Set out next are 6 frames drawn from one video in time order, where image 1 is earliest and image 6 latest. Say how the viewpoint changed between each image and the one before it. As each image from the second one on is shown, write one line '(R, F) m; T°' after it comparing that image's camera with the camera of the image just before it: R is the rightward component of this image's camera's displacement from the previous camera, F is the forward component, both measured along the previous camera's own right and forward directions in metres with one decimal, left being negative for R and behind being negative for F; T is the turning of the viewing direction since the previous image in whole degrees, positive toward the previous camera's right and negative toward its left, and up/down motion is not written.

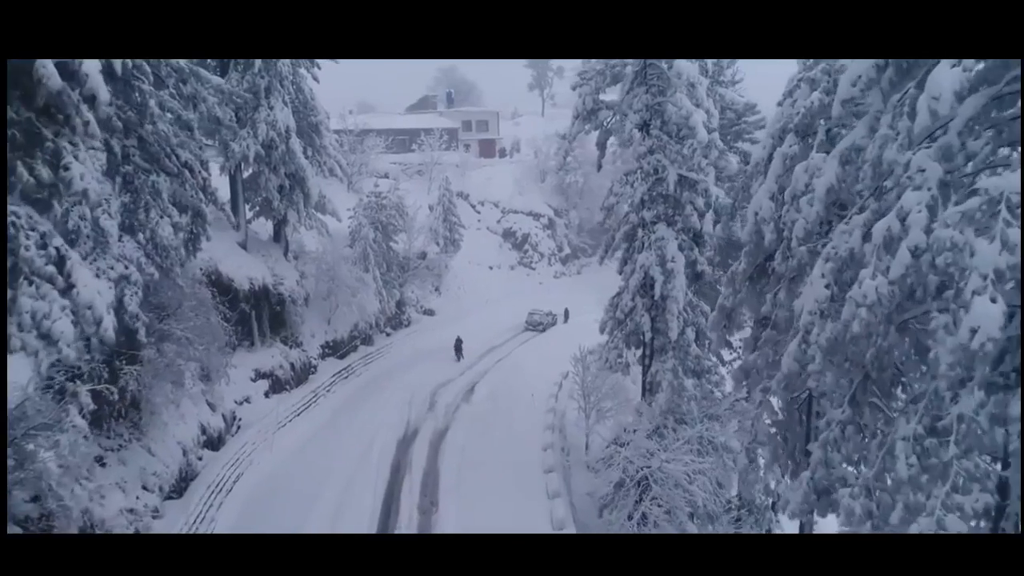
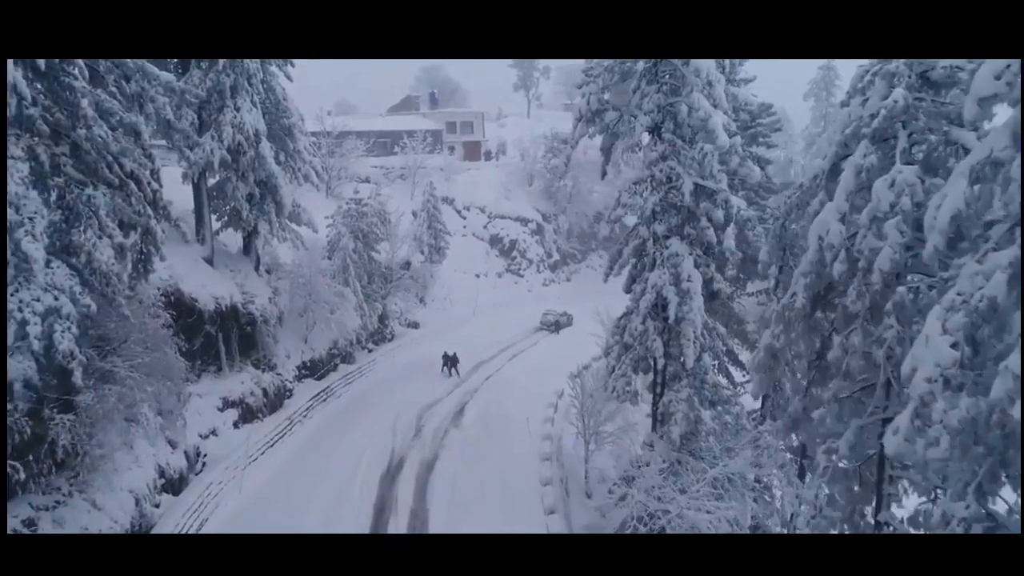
(-0.3, +1.8) m; +2°
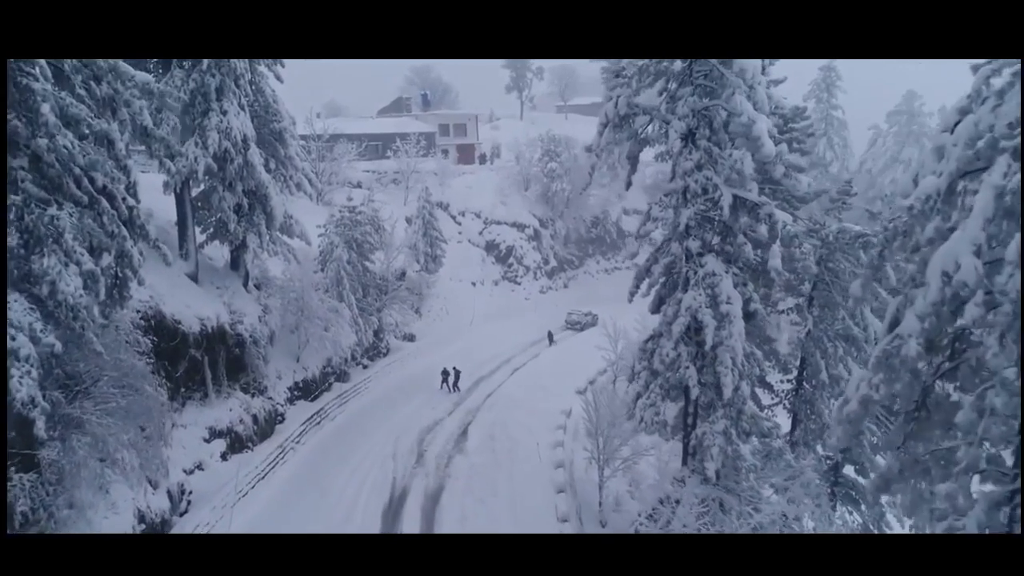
(-0.8, +1.5) m; +1°
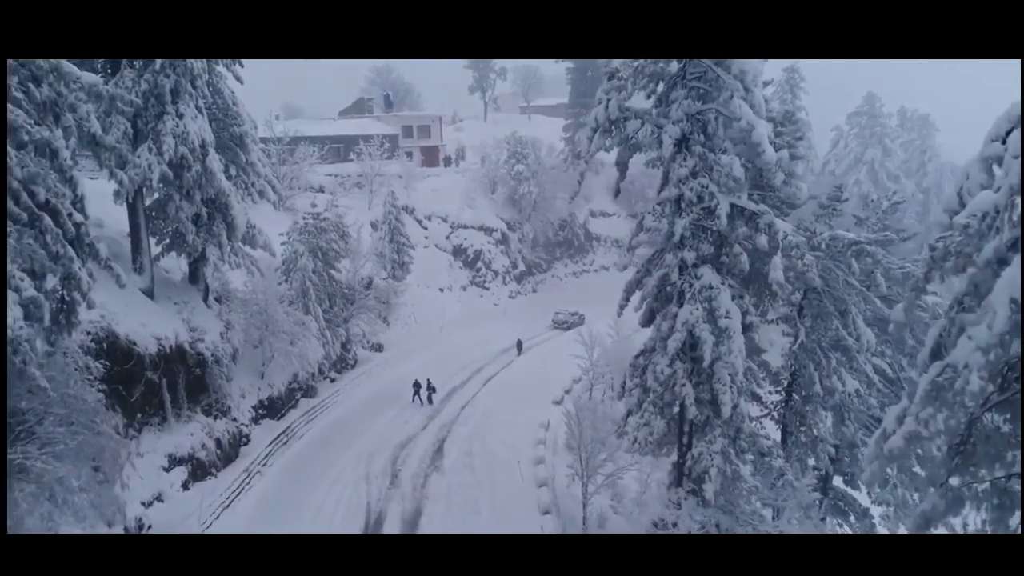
(-0.6, +0.8) m; +4°
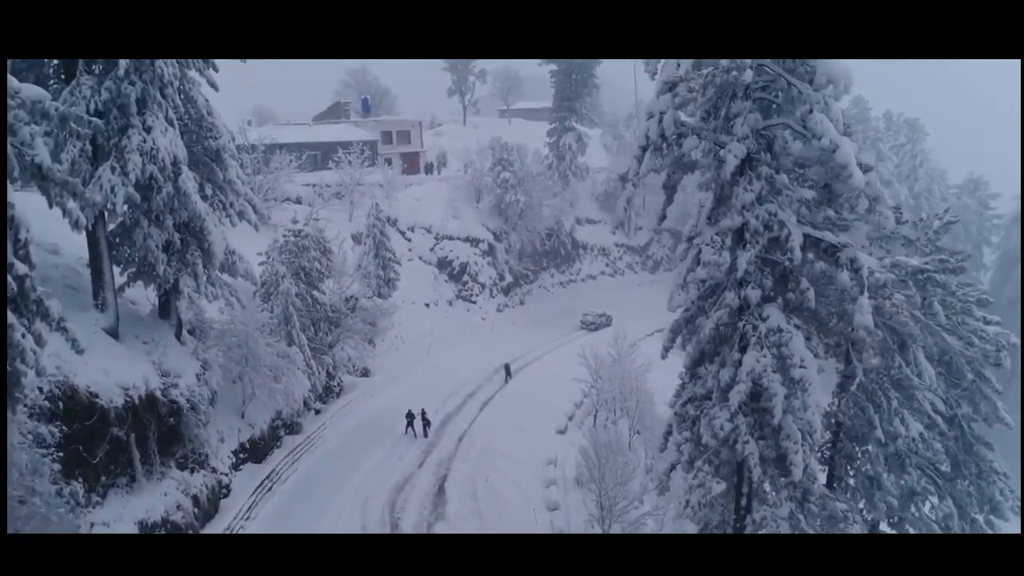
(-1.3, +1.9) m; +3°
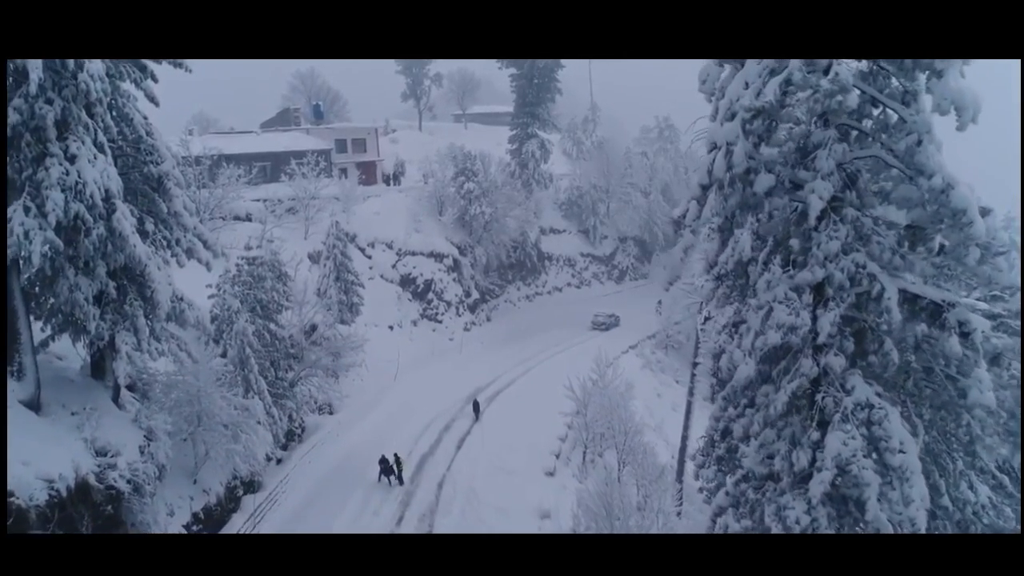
(-1.3, +2.2) m; +5°
